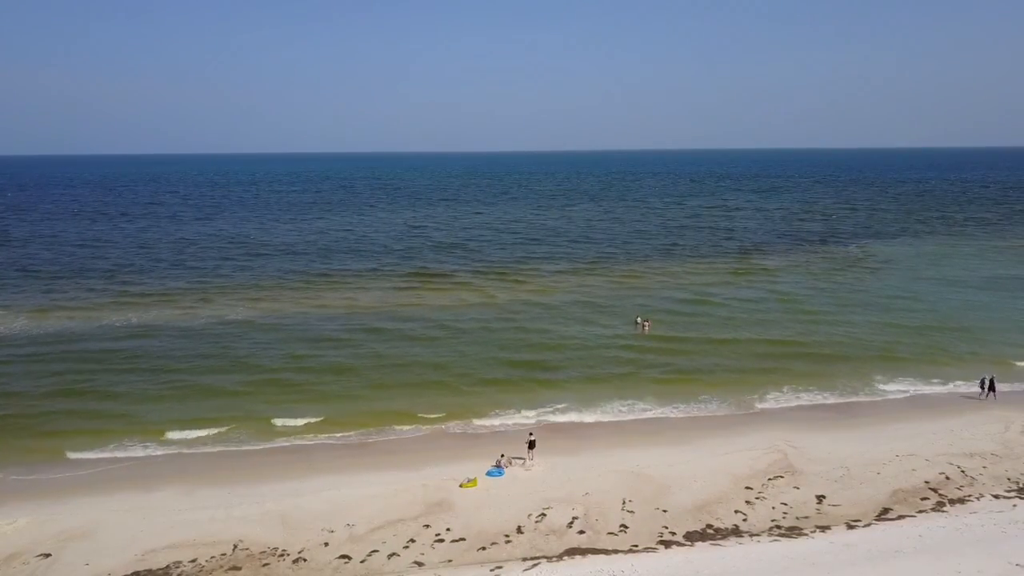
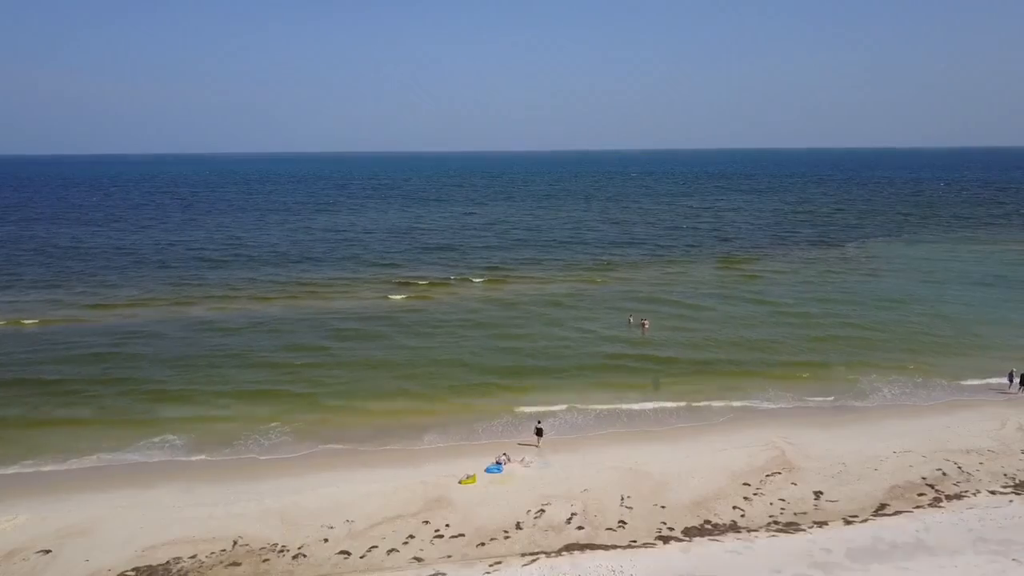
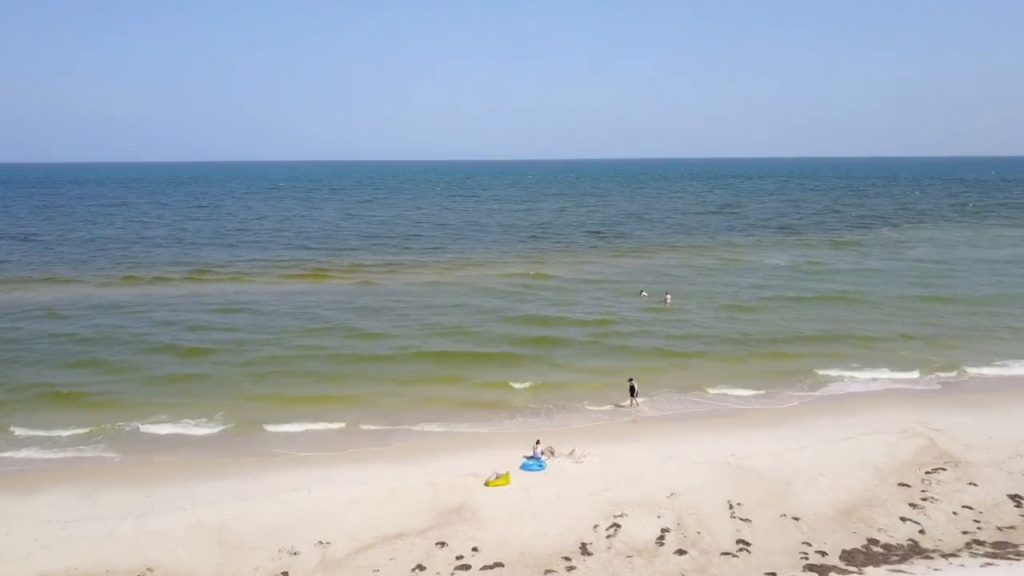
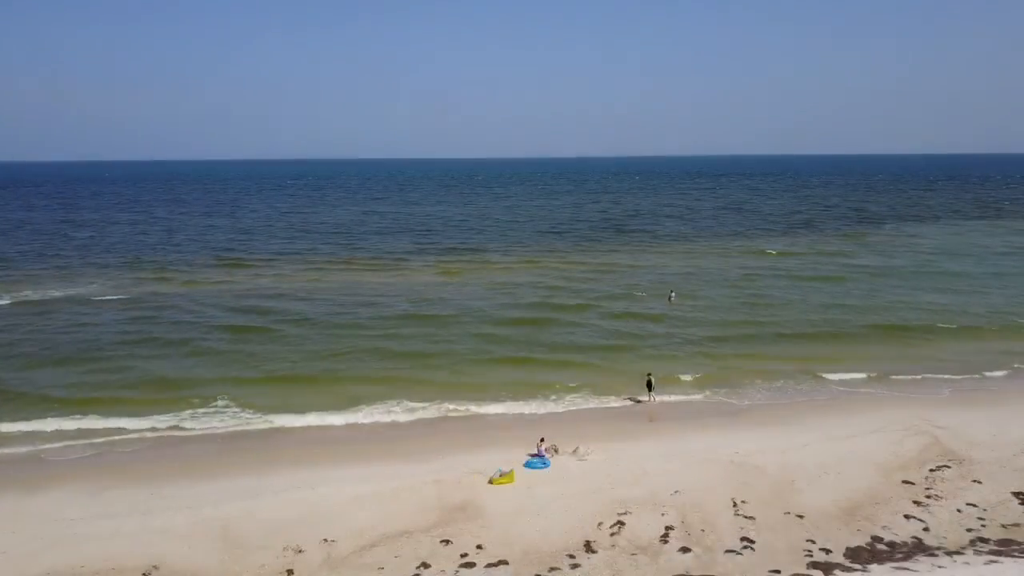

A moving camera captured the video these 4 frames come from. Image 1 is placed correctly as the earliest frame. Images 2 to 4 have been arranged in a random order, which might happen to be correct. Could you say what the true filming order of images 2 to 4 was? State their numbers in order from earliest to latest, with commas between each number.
2, 4, 3
